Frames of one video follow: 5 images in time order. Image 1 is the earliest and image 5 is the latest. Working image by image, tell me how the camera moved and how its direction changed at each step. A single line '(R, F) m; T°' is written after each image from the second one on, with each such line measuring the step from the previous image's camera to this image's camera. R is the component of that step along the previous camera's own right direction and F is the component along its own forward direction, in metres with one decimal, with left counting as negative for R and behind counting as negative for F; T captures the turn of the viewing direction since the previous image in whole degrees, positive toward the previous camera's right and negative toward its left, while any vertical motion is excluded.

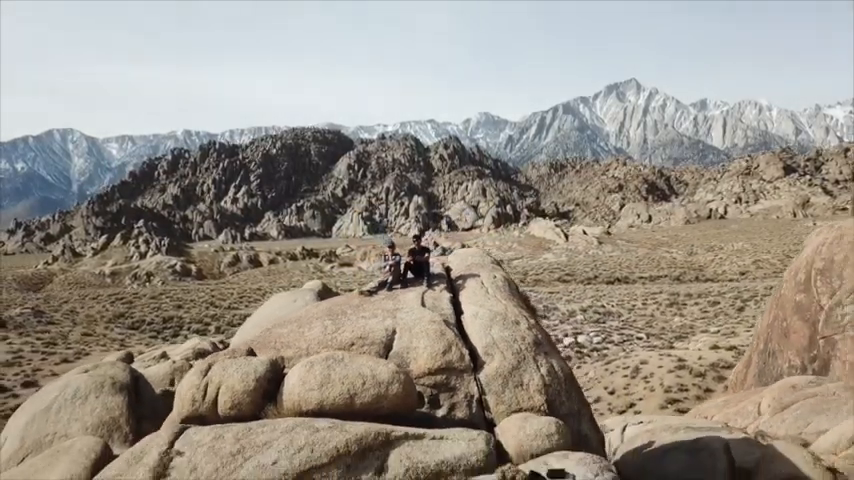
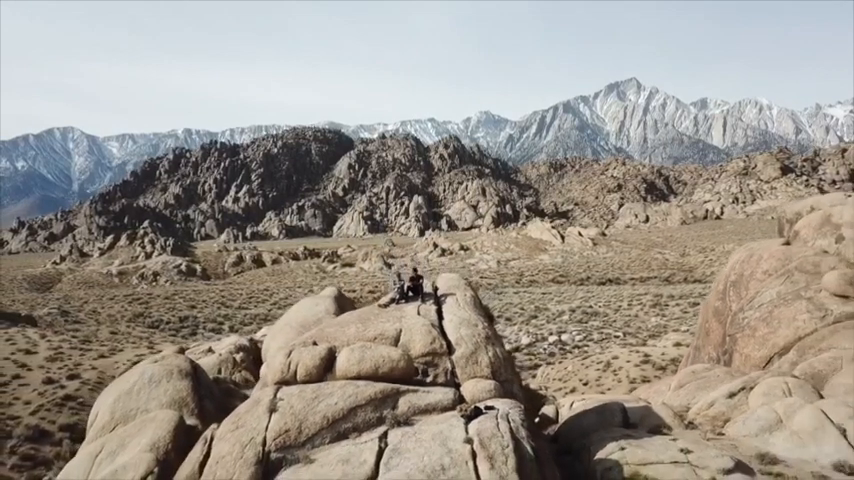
(0.0, -1.7) m; 0°
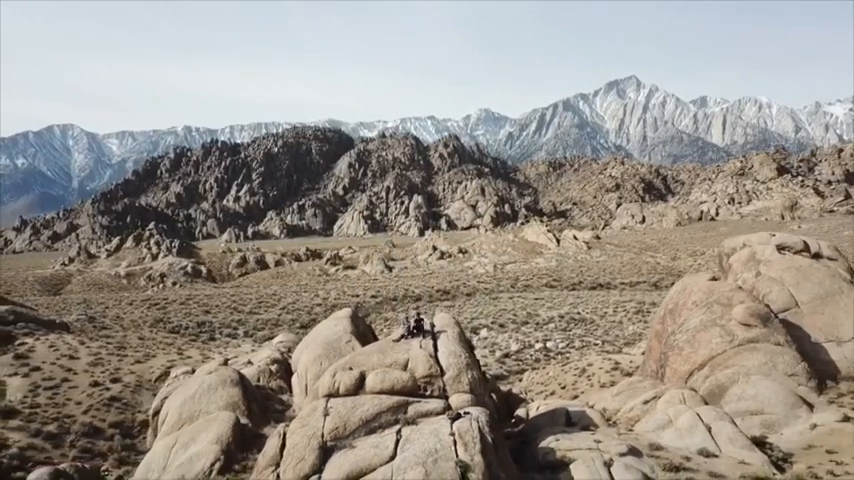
(0.0, -2.1) m; 0°
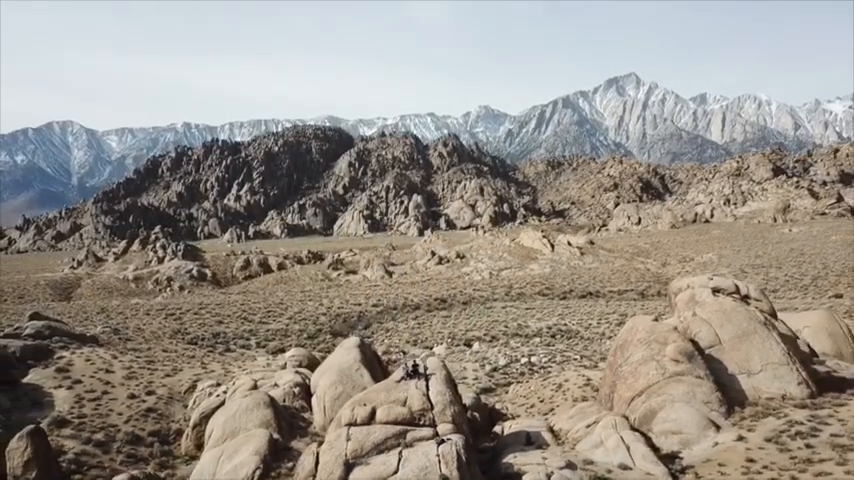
(+0.1, -2.3) m; 0°
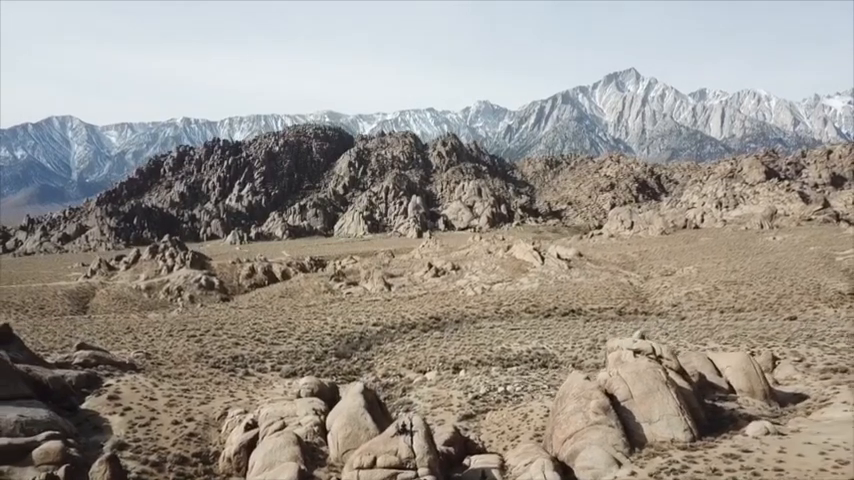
(+0.3, -4.1) m; 0°
